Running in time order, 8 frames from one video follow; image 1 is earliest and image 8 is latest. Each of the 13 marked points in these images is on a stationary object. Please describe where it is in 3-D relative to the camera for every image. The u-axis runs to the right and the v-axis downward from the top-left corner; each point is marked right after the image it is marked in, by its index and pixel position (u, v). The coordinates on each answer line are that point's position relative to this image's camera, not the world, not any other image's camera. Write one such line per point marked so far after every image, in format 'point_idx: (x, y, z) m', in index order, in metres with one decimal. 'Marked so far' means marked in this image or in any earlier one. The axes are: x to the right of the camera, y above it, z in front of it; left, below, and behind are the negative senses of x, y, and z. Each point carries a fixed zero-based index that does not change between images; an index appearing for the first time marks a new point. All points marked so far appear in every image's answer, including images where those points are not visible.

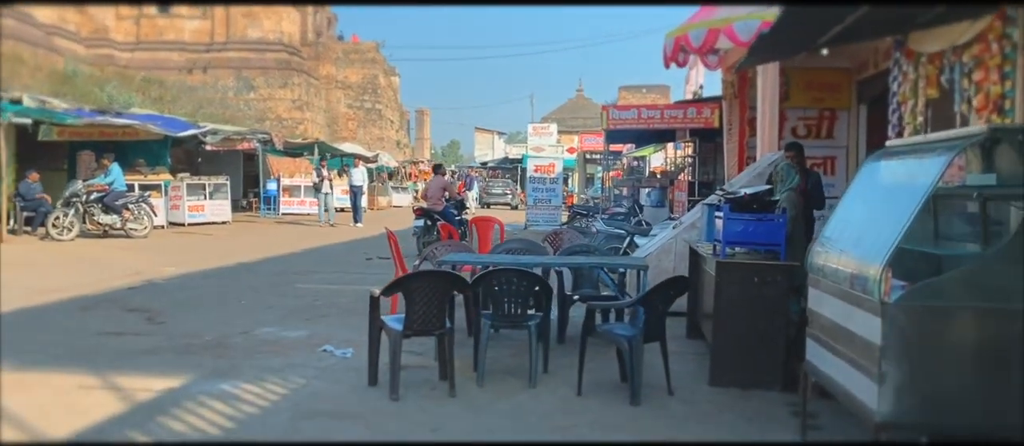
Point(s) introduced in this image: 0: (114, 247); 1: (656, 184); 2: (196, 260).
0: (-5.5, -0.3, +11.6) m
1: (+2.6, +0.7, +15.2) m
2: (-4.0, -0.5, +10.6) m
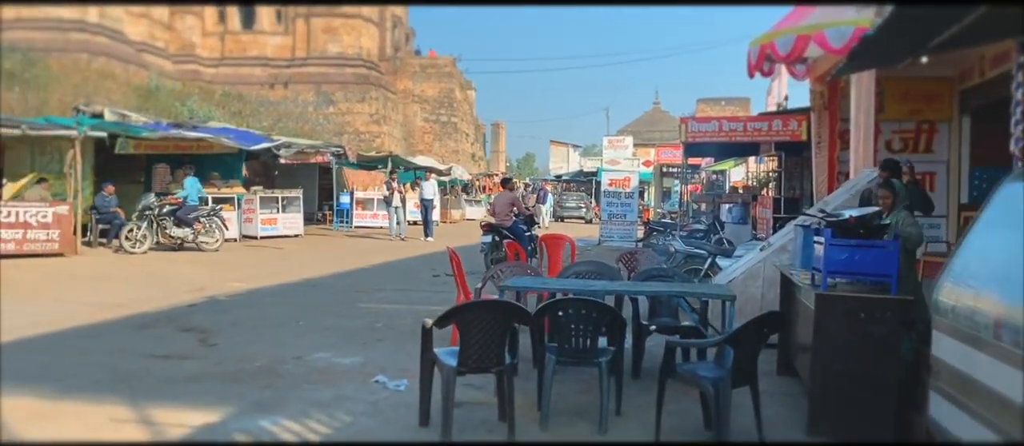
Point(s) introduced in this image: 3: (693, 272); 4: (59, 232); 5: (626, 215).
0: (-4.5, -0.5, +11.6) m
1: (+3.9, +0.4, +14.4) m
2: (-3.1, -0.6, +10.4) m
3: (+1.7, -0.5, +7.9) m
4: (-5.8, -0.1, +10.8) m
5: (+2.2, +0.2, +16.4) m
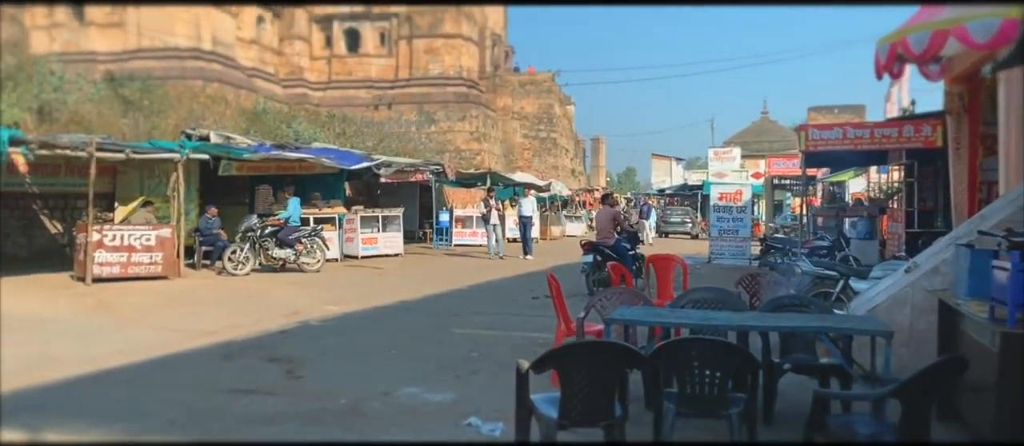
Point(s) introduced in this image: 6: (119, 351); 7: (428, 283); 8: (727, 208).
0: (-3.1, -0.8, +11.4) m
1: (+5.6, +0.2, +13.3) m
2: (-1.9, -0.9, +10.2) m
3: (+2.6, -0.6, +7.1) m
4: (-4.5, -0.4, +10.8) m
5: (+4.2, -0.1, +15.5) m
6: (-3.0, -1.0, +6.4) m
7: (-1.2, -0.9, +11.8) m
8: (+4.0, +0.3, +15.5) m
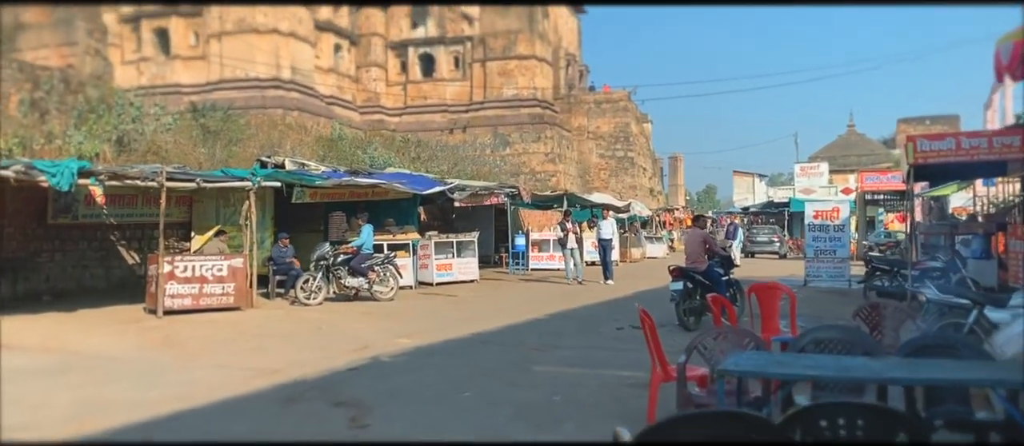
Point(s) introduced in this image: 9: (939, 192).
0: (-2.1, -1.2, +11.0) m
1: (+6.7, -0.1, +12.2) m
2: (-0.9, -1.2, +9.7) m
3: (+3.3, -0.8, +6.2) m
4: (-3.5, -0.8, +10.6) m
5: (+5.6, -0.5, +14.4) m
6: (-2.4, -1.2, +6.0) m
7: (-0.1, -1.2, +11.2) m
8: (+5.4, -0.1, +14.5) m
9: (+9.7, +0.7, +19.0) m
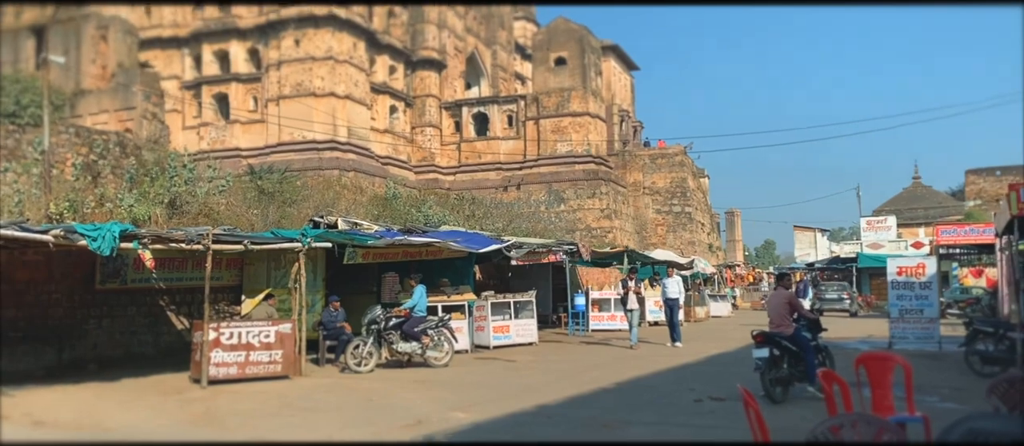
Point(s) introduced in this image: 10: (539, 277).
0: (-1.3, -1.9, +10.4) m
1: (+7.6, -0.8, +11.0) m
2: (-0.2, -1.9, +8.9) m
3: (+3.7, -1.1, +5.3) m
4: (-2.8, -1.6, +10.1) m
5: (+6.5, -1.4, +13.3) m
6: (-1.9, -1.7, +5.4) m
7: (+0.7, -1.9, +10.4) m
8: (+6.3, -1.0, +13.4) m
9: (+10.9, -0.5, +17.6) m
10: (+0.6, -1.3, +20.2) m
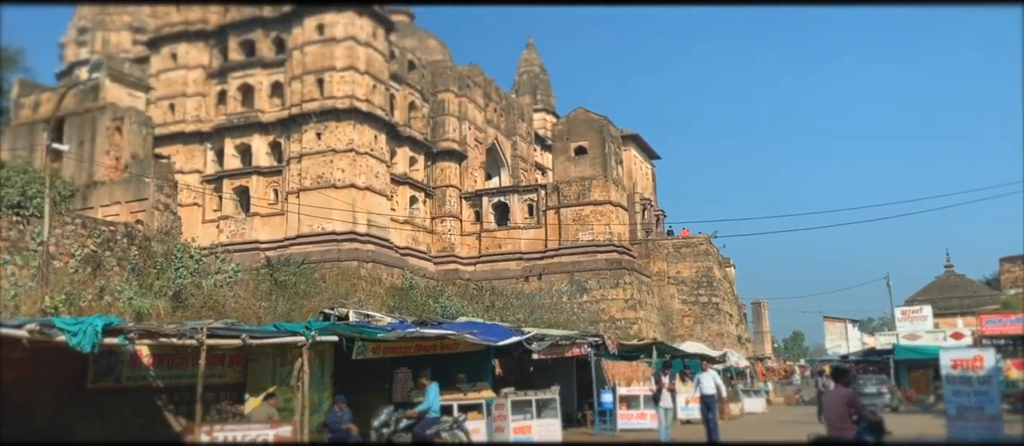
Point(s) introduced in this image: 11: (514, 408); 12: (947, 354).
0: (-1.0, -3.0, +9.4) m
1: (+7.8, -1.9, +9.9) m
2: (0.0, -2.7, +8.0) m
3: (+3.8, -1.6, +4.3) m
4: (-2.5, -2.6, +9.2) m
5: (+6.9, -2.7, +12.2) m
6: (-1.8, -2.2, +4.5) m
7: (+0.9, -3.0, +9.4) m
8: (+6.6, -2.3, +12.3) m
9: (+11.4, -2.2, +16.5) m
10: (+1.1, -3.4, +19.2) m
11: (0.0, -3.1, +13.9) m
12: (+6.5, -1.9, +12.5) m
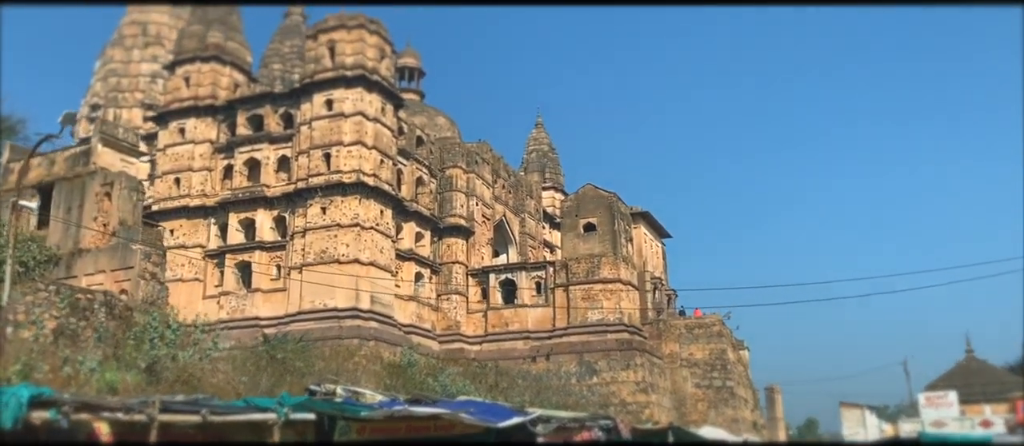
0: (-1.0, -3.6, +8.1) m
1: (+7.8, -2.6, +8.6) m
2: (0.0, -3.2, +6.7) m
3: (+3.8, -1.7, +3.1) m
4: (-2.5, -3.1, +7.9) m
5: (+6.9, -3.6, +10.8) m
6: (-1.9, -2.3, +3.3) m
7: (+0.9, -3.6, +8.1) m
8: (+6.7, -3.2, +11.0) m
9: (+11.4, -3.6, +15.1) m
10: (+1.2, -5.0, +17.8) m
11: (+0.1, -4.1, +12.5) m
12: (+6.5, -2.9, +11.2) m
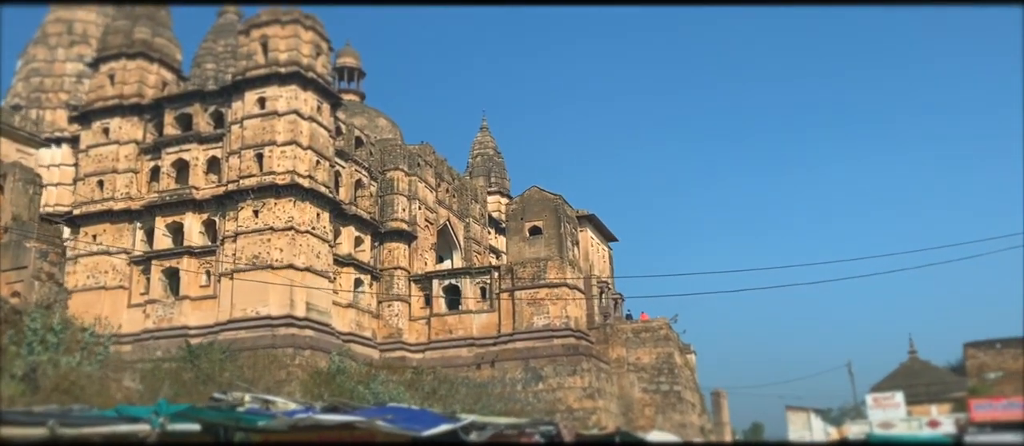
0: (-1.7, -3.4, +6.8) m
1: (+7.1, -2.3, +7.9) m
2: (-0.6, -3.0, +5.5) m
3: (+3.4, -1.4, +2.1) m
4: (-3.2, -2.9, +6.5) m
5: (+6.0, -3.4, +10.0) m
6: (-2.2, -2.0, +2.0) m
7: (+0.3, -3.4, +6.9) m
8: (+5.8, -3.0, +10.2) m
9: (+10.3, -3.3, +14.6) m
10: (0.0, -4.8, +16.6) m
11: (-0.9, -3.9, +11.3) m
12: (+5.6, -2.7, +10.4) m
